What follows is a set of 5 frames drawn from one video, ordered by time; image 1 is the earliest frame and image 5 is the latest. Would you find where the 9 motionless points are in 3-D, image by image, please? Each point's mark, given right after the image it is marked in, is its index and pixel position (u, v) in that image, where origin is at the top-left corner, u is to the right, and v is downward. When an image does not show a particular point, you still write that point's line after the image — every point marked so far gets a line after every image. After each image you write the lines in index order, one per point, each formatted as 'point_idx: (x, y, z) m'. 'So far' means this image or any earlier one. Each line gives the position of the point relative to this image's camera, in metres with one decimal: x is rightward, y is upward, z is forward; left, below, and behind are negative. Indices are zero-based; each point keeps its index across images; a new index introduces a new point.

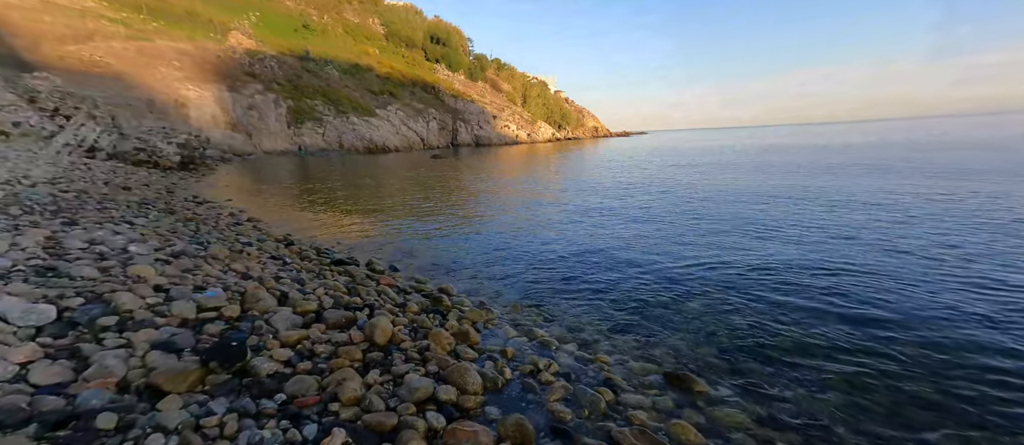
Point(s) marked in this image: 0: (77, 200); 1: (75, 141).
0: (-13.3, +0.8, +12.8) m
1: (-18.9, +3.5, +18.2) m
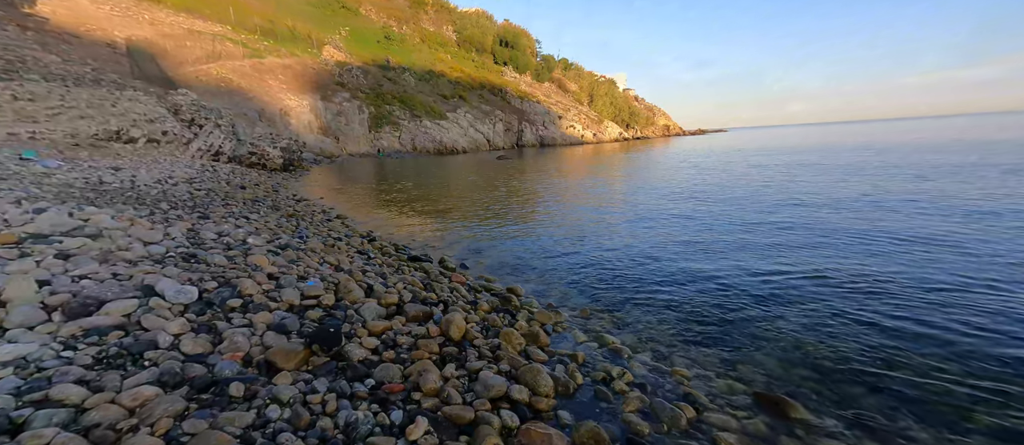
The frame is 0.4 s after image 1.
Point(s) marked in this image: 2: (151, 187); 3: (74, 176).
0: (-10.8, +0.9, +15.0) m
1: (-15.4, +3.8, +21.3) m
2: (-11.8, +1.2, +14.0) m
3: (-12.6, +1.4, +12.4) m
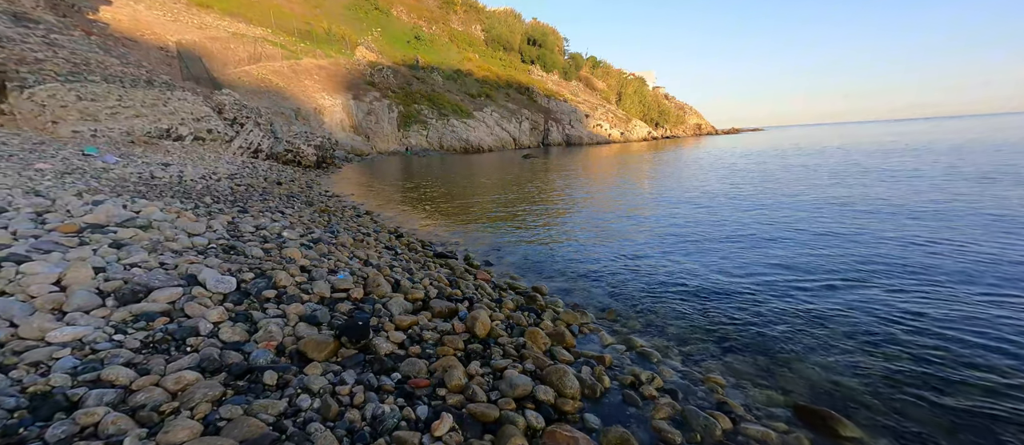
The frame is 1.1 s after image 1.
0: (-9.8, +1.1, +15.6) m
1: (-13.9, +4.1, +22.1) m
2: (-10.9, +1.5, +14.6) m
3: (-11.8, +1.7, +13.1) m
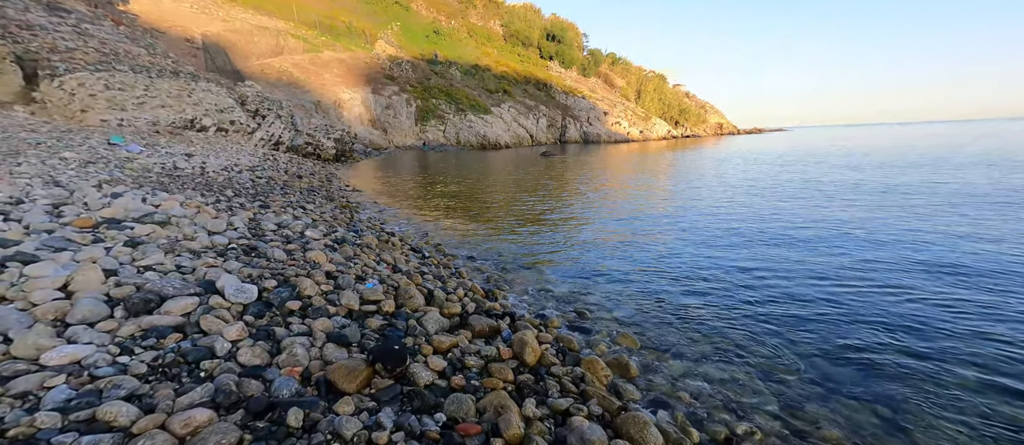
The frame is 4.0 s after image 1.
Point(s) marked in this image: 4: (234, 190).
0: (-8.3, +1.2, +14.5) m
1: (-12.1, +4.3, +21.1) m
2: (-9.4, +1.5, +13.5) m
3: (-10.3, +1.7, +12.0) m
4: (-8.2, +0.8, +12.4) m
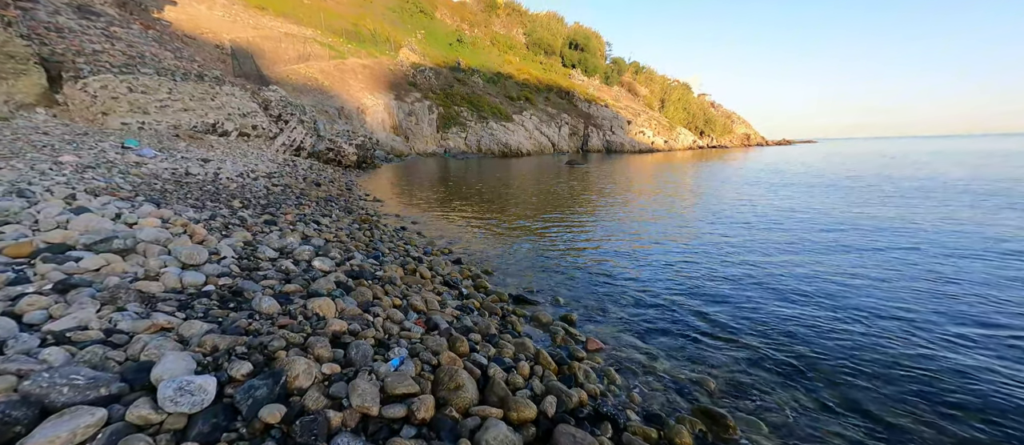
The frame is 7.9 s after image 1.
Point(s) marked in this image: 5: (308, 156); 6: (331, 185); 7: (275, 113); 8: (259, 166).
0: (-6.2, +0.3, +10.4) m
1: (-9.7, +3.4, +17.2) m
2: (-7.4, +0.7, +9.5) m
3: (-8.3, +0.9, +8.0) m
4: (-6.2, 0.0, +8.3) m
5: (-9.3, +2.9, +18.1) m
6: (-6.5, +1.0, +14.5) m
7: (-10.8, +4.9, +17.8) m
8: (-8.2, +1.4, +12.2) m
